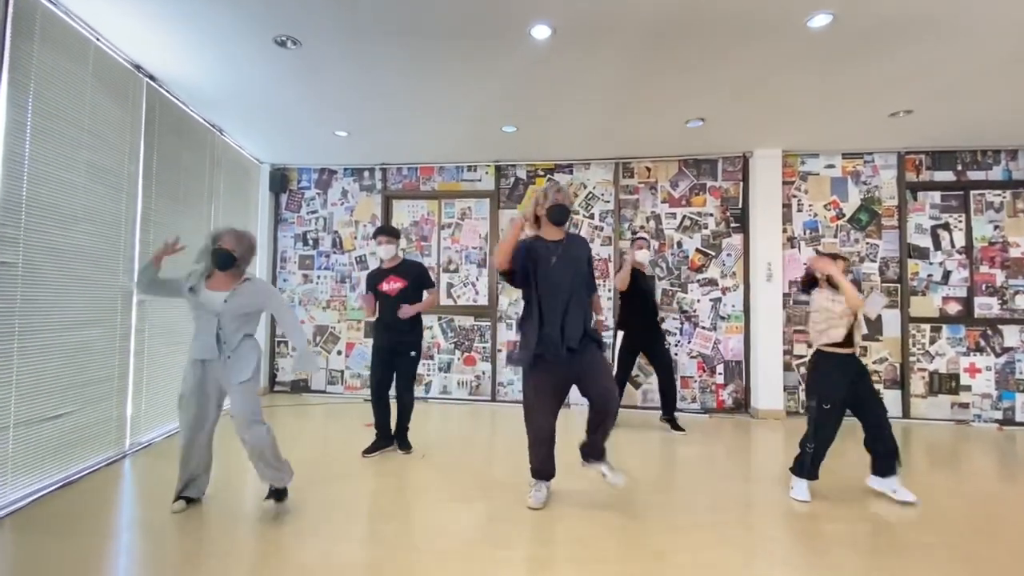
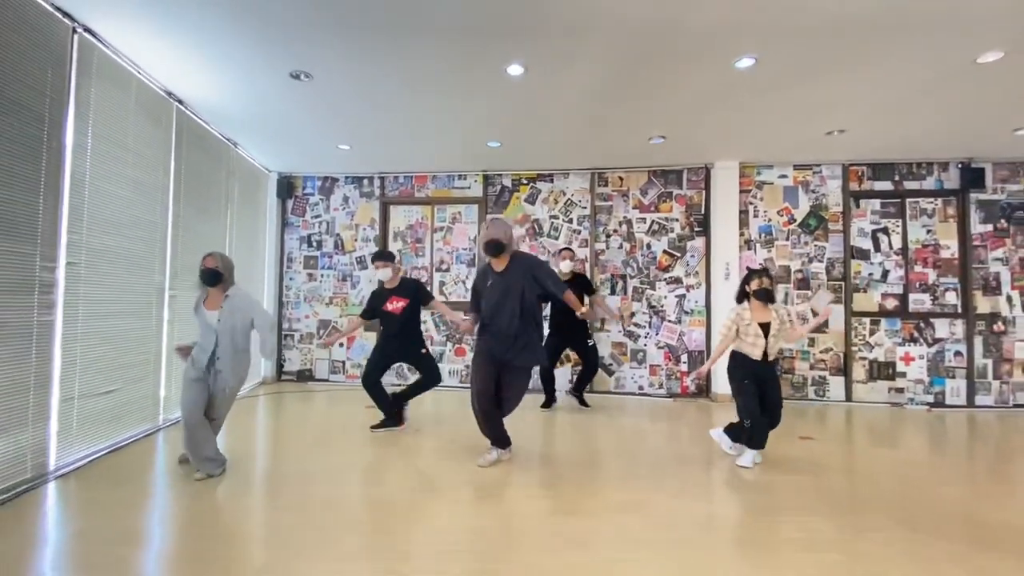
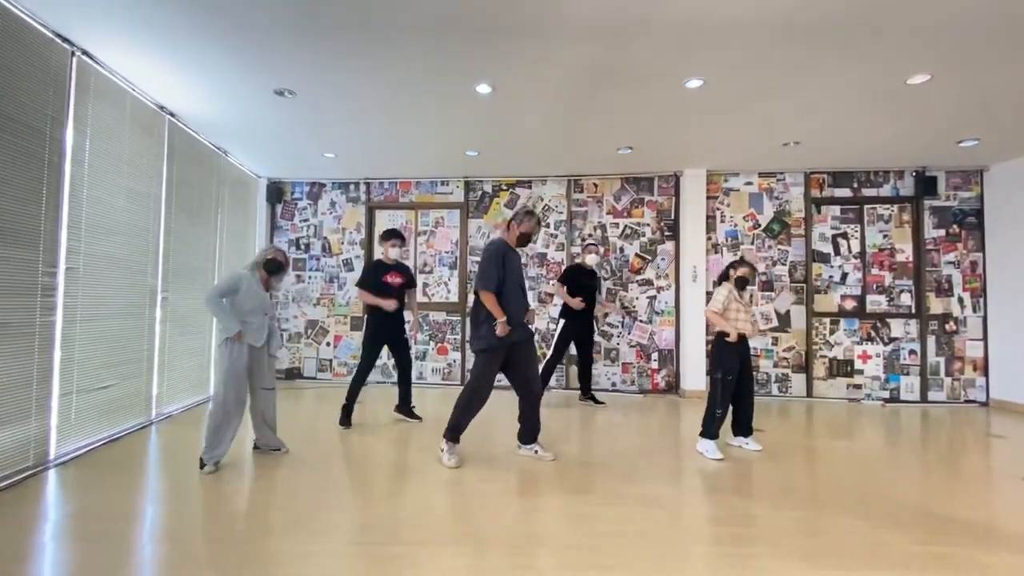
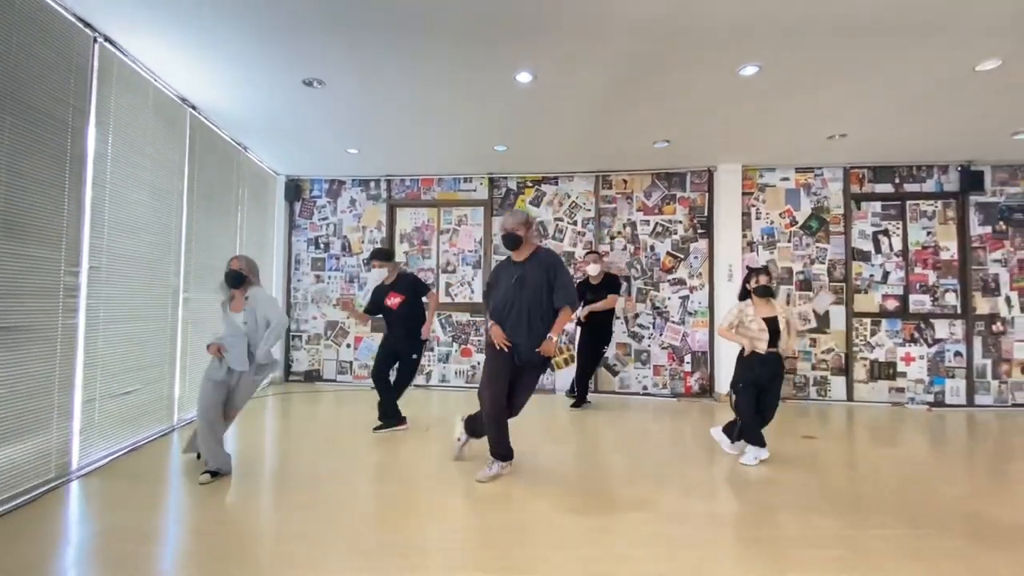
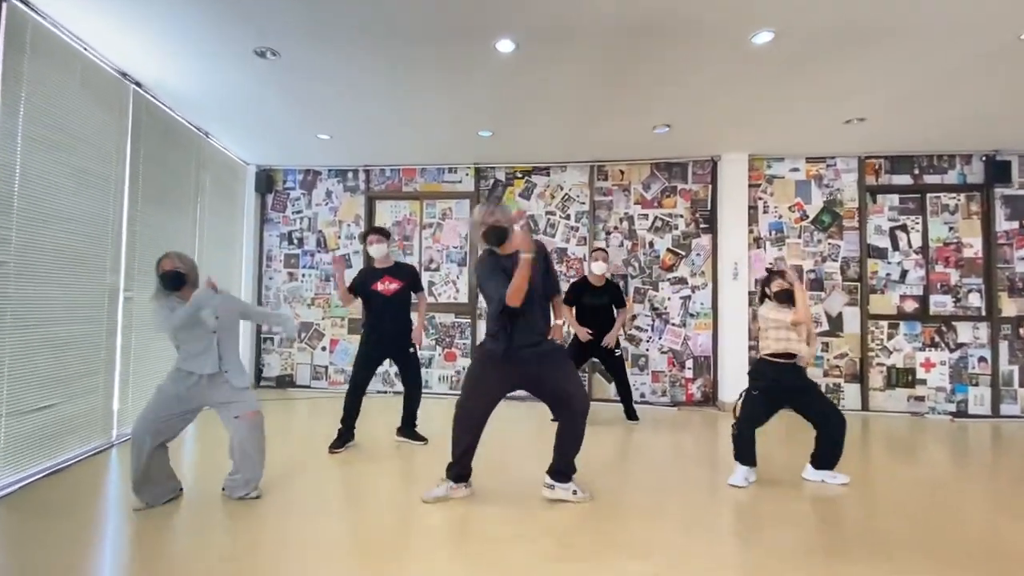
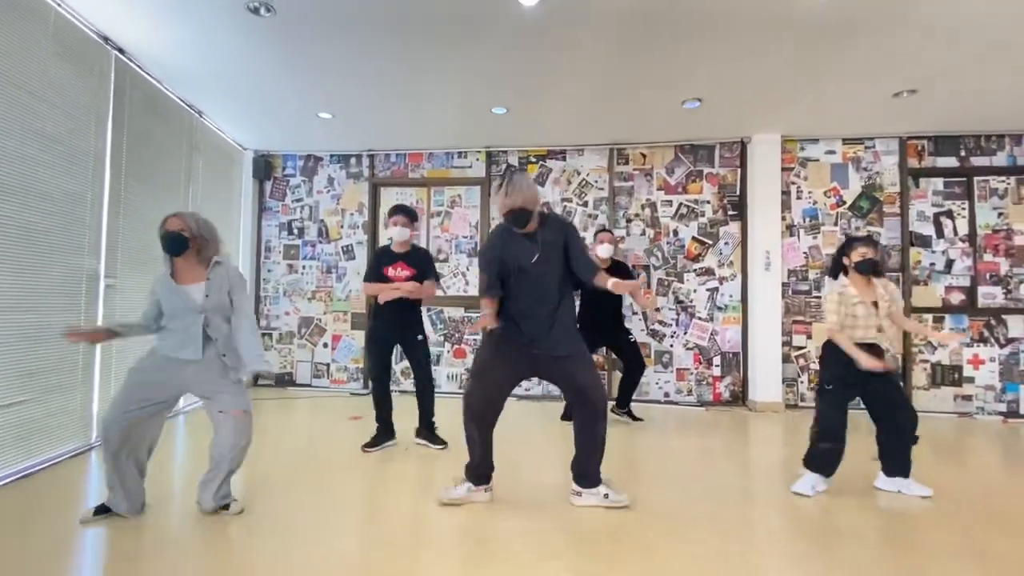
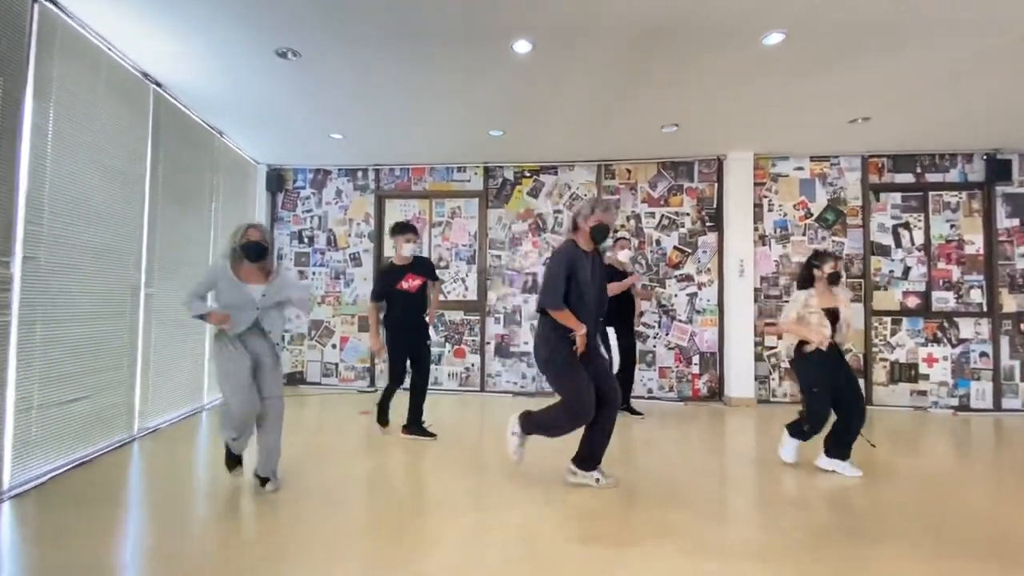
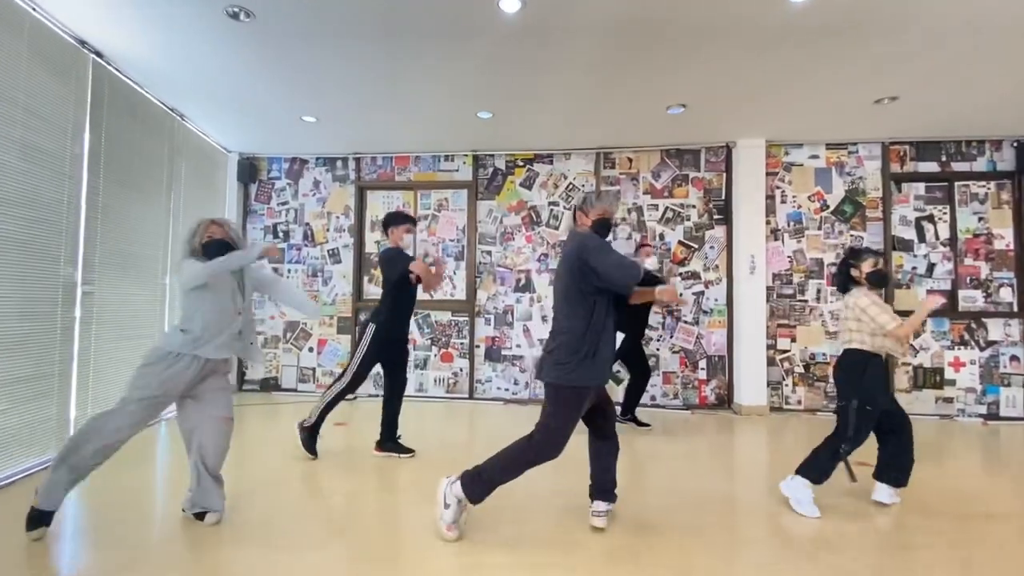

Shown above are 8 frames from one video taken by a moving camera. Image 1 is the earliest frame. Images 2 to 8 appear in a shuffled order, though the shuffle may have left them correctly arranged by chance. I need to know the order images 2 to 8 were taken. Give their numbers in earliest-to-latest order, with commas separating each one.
4, 7, 8, 3, 5, 6, 2
